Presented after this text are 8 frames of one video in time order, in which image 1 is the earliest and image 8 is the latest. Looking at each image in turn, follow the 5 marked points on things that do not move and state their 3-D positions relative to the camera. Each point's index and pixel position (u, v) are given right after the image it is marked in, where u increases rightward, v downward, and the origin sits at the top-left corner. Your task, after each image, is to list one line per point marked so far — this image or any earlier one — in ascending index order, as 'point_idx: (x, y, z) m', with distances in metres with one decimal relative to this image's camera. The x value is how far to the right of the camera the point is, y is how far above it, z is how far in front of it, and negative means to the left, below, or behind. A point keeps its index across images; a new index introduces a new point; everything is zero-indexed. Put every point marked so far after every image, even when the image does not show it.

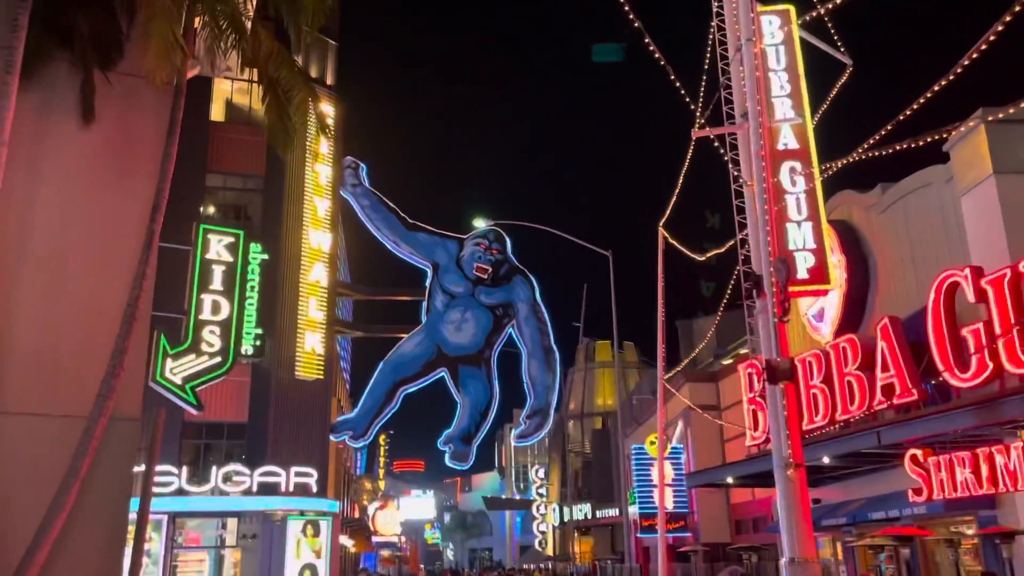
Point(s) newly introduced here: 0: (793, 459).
0: (+4.0, -2.4, +11.7) m
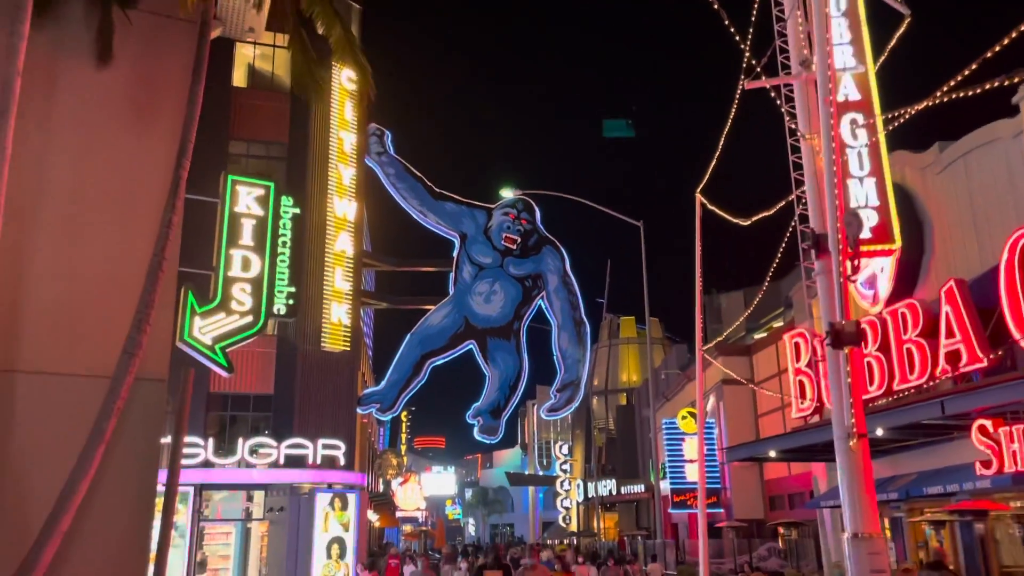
0: (+4.6, -1.9, +10.9) m
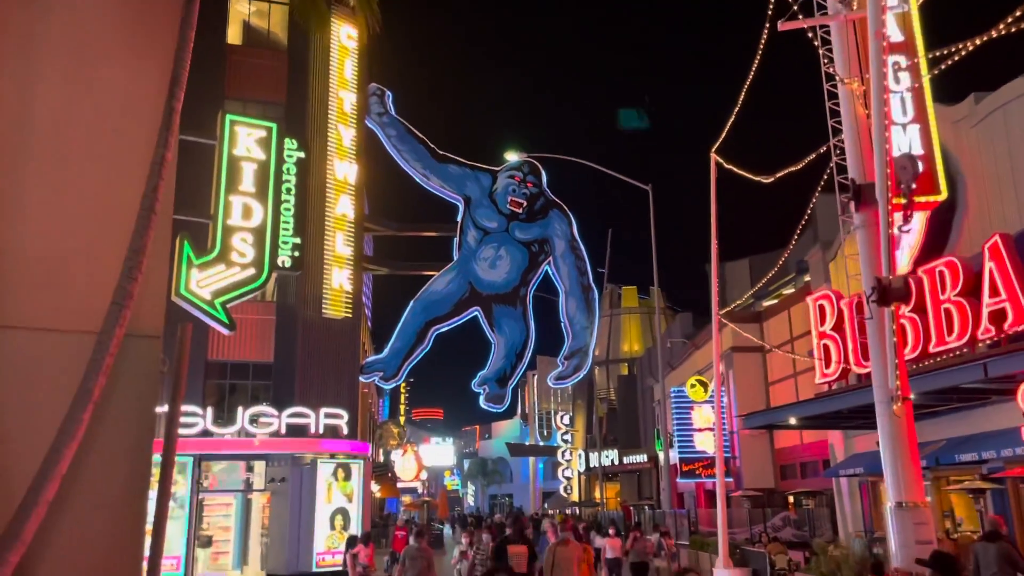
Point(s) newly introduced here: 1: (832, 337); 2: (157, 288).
0: (+4.9, -1.3, +10.2) m
1: (+6.4, -1.0, +16.3) m
2: (-3.1, 0.0, +7.1) m
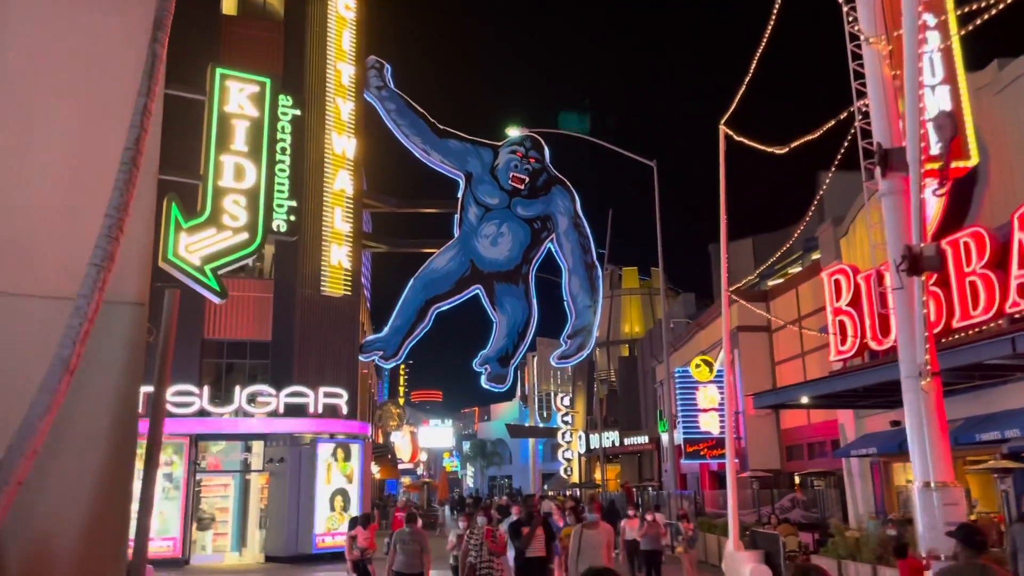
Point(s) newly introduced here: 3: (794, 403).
0: (+5.0, -0.9, +9.7) m
1: (+6.5, -0.5, +15.8) m
2: (-3.0, +0.3, +6.6) m
3: (+6.4, -2.6, +18.6) m
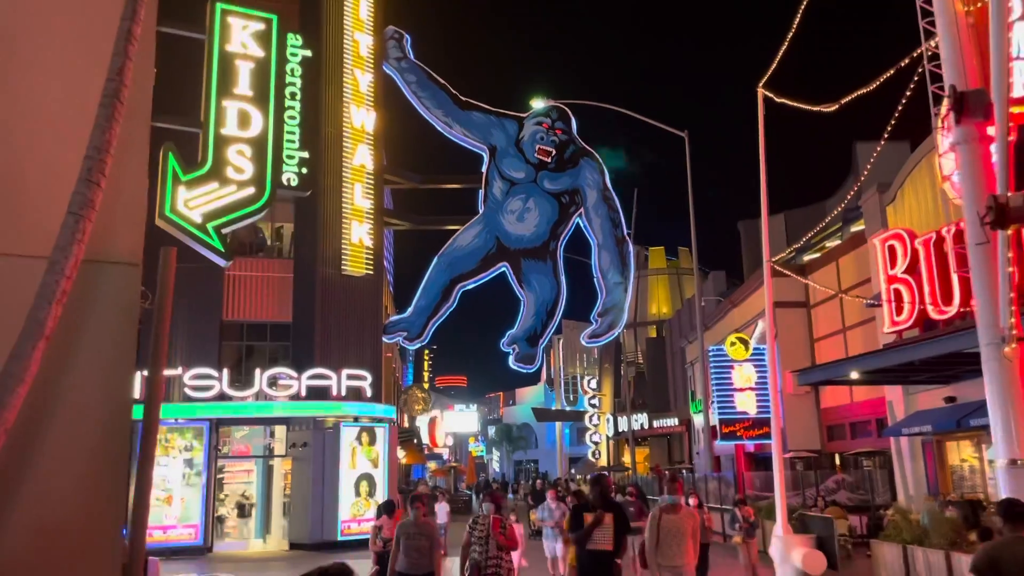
0: (+5.4, -0.5, +8.7) m
1: (+7.0, +0.1, +14.7) m
2: (-2.7, +0.6, +5.8) m
3: (+7.1, -2.0, +17.6) m
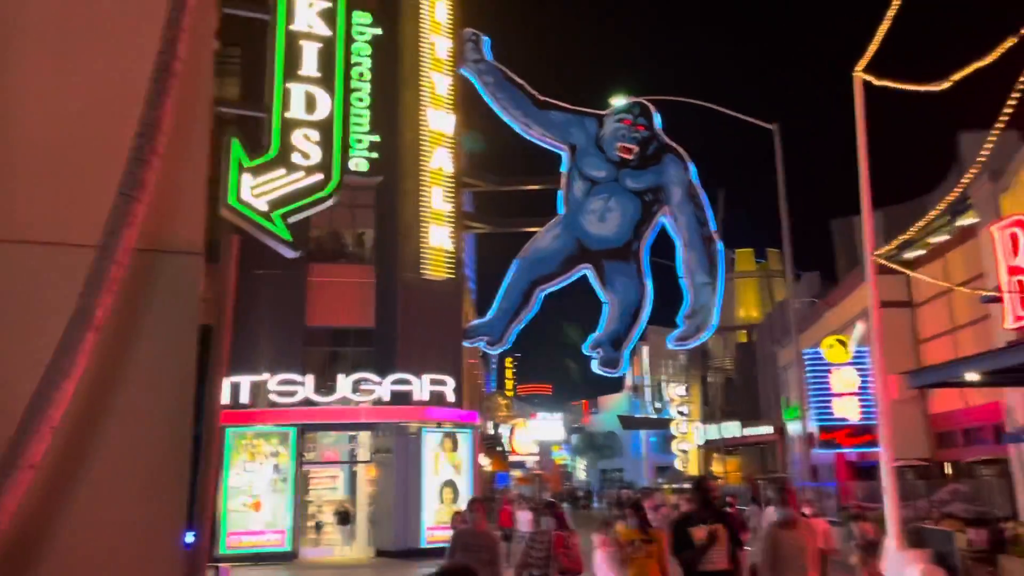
0: (+6.2, -0.3, +7.6) m
1: (+8.4, +0.3, +13.4) m
2: (-2.2, +0.7, +5.5) m
3: (+8.8, -1.8, +16.2) m
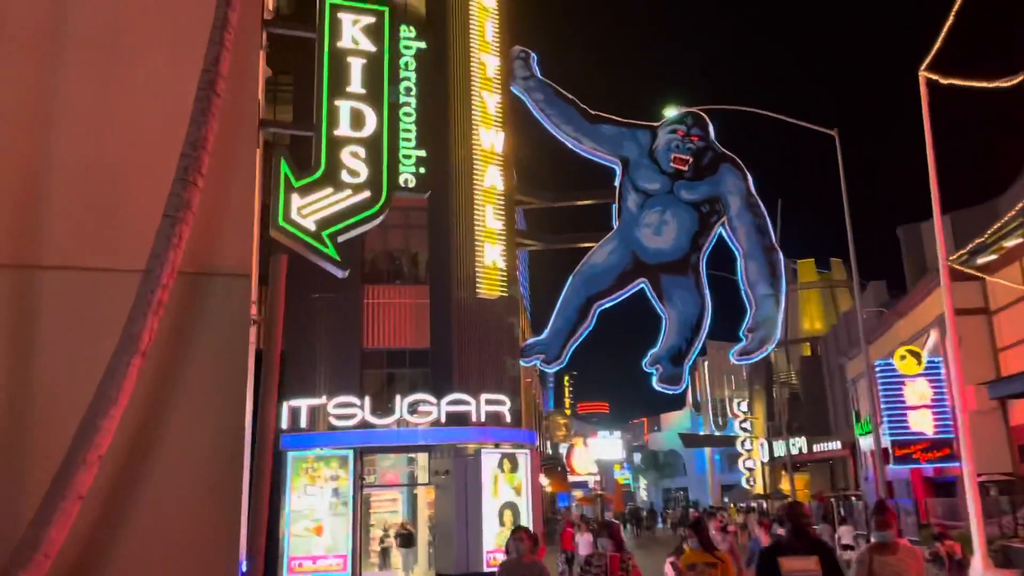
0: (+6.7, -0.3, +6.9) m
1: (+9.3, +0.2, +12.5) m
2: (-1.8, +0.6, +5.3) m
3: (+9.9, -1.9, +15.3) m
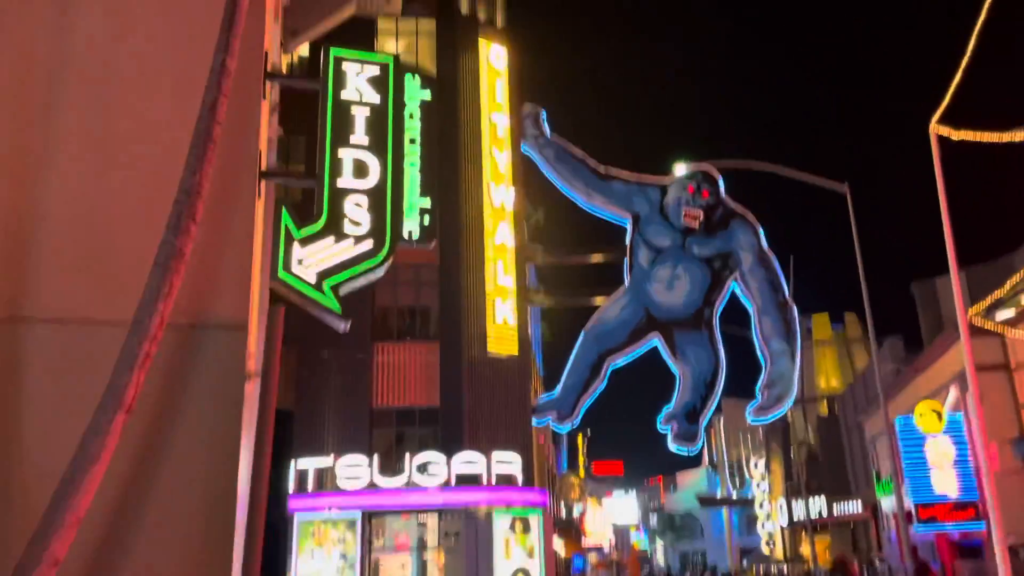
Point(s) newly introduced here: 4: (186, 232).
0: (+6.7, -0.7, +6.5) m
1: (+9.5, -0.6, +12.1) m
2: (-1.8, +0.2, +5.2) m
3: (+10.1, -2.9, +14.7) m
4: (-1.8, +0.3, +4.6) m
